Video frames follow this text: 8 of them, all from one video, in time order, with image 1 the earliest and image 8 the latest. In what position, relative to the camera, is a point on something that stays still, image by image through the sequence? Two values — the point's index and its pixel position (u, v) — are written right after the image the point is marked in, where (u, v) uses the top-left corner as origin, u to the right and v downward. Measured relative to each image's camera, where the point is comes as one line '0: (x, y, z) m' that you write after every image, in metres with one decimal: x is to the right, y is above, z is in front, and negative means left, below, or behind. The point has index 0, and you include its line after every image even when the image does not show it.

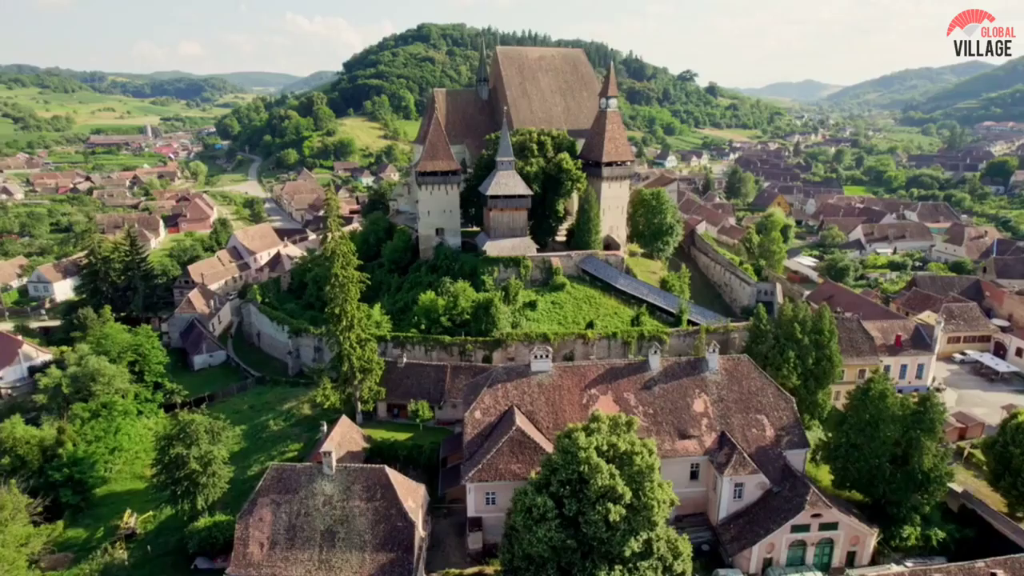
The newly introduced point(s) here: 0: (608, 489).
0: (+3.2, -6.3, +19.8) m
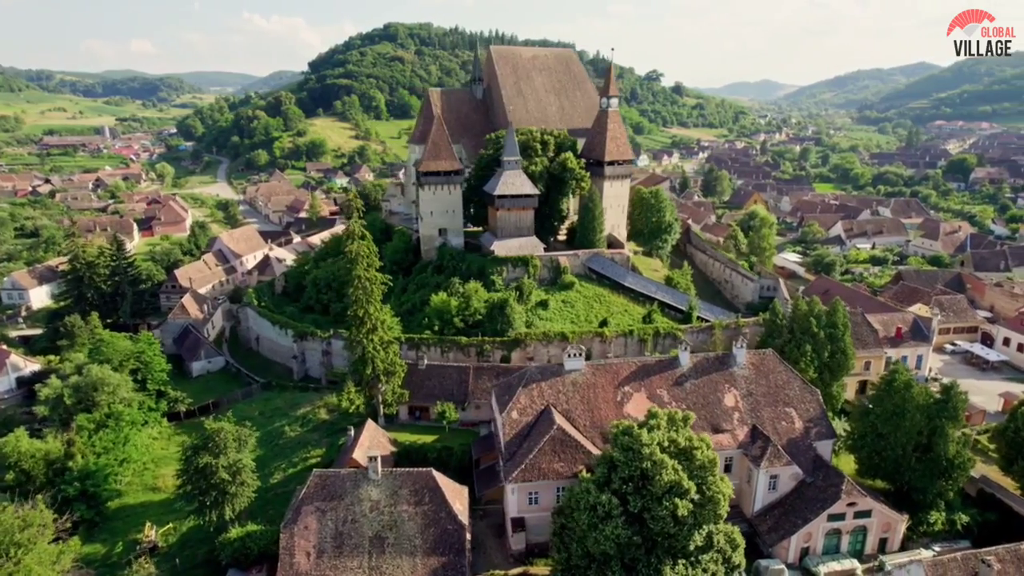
0: (+5.3, -6.2, +20.0) m
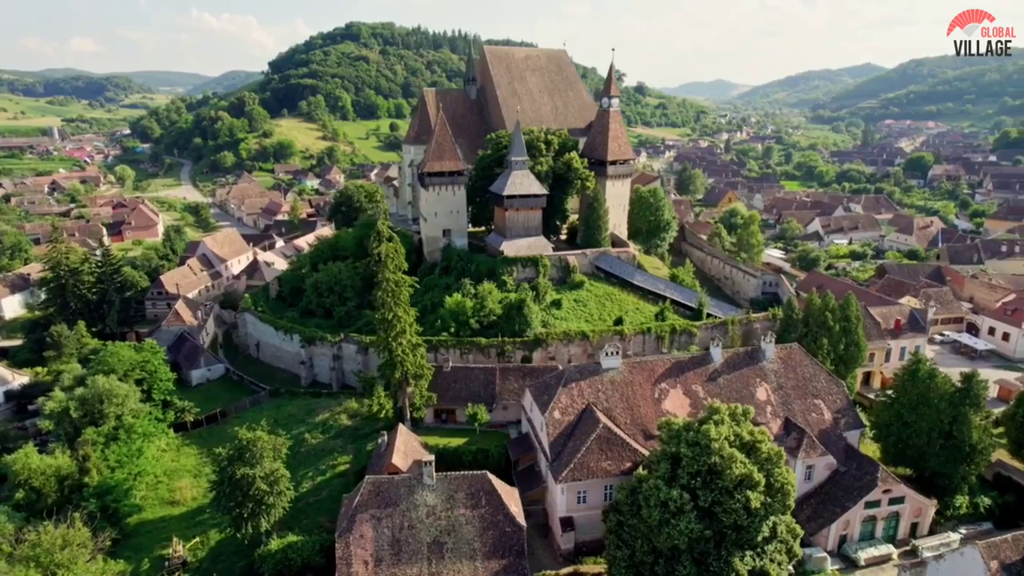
0: (+7.6, -6.1, +20.3) m
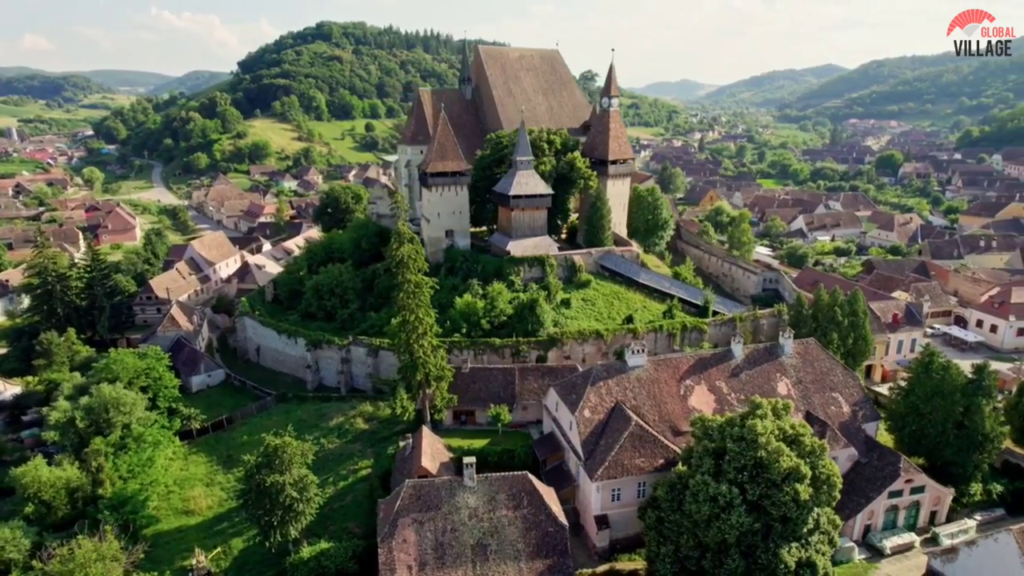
0: (+9.3, -6.0, +20.6) m
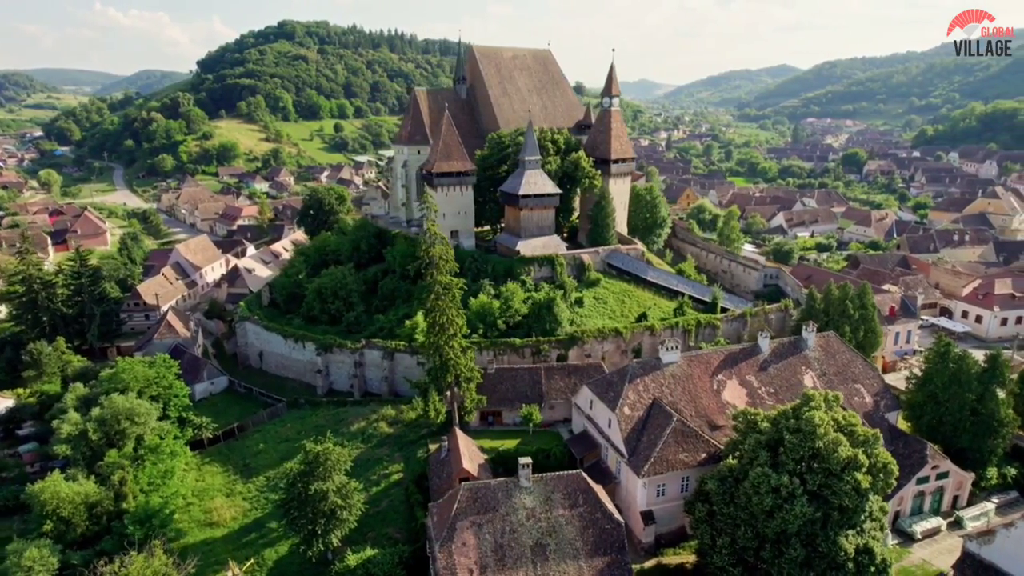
0: (+11.5, -5.8, +21.2) m
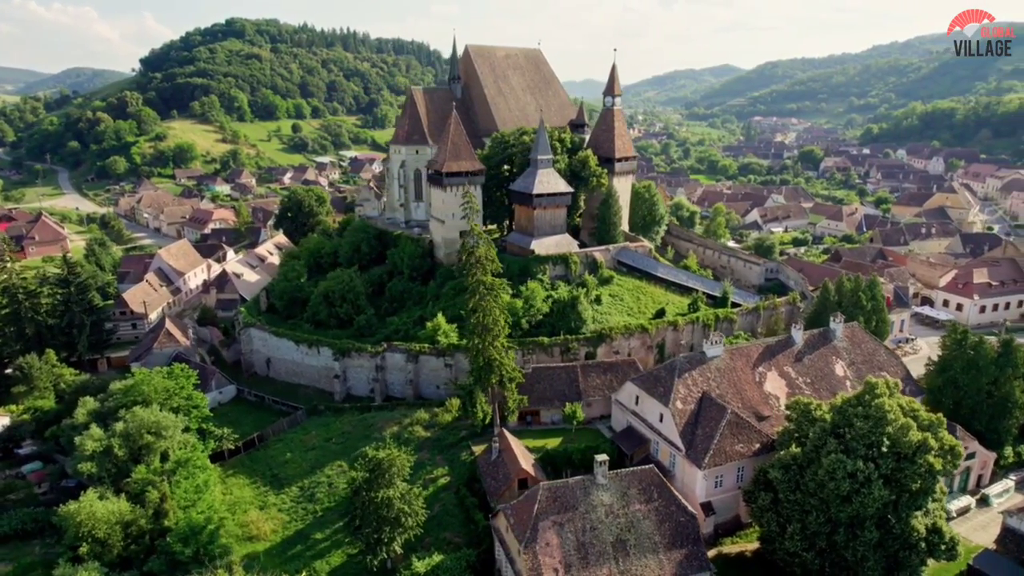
0: (+14.4, -5.5, +22.1) m
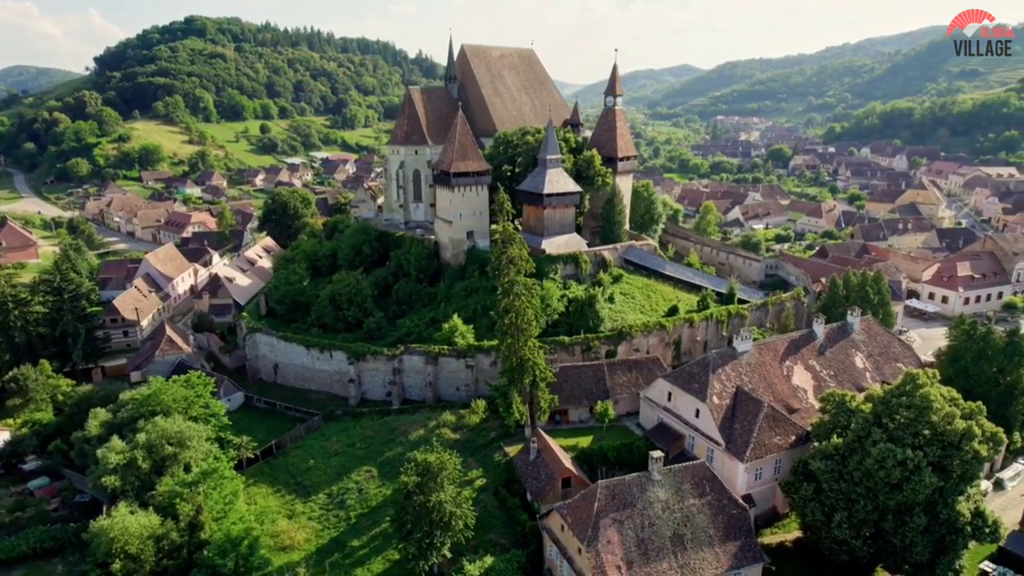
0: (+16.5, -5.2, +22.9) m
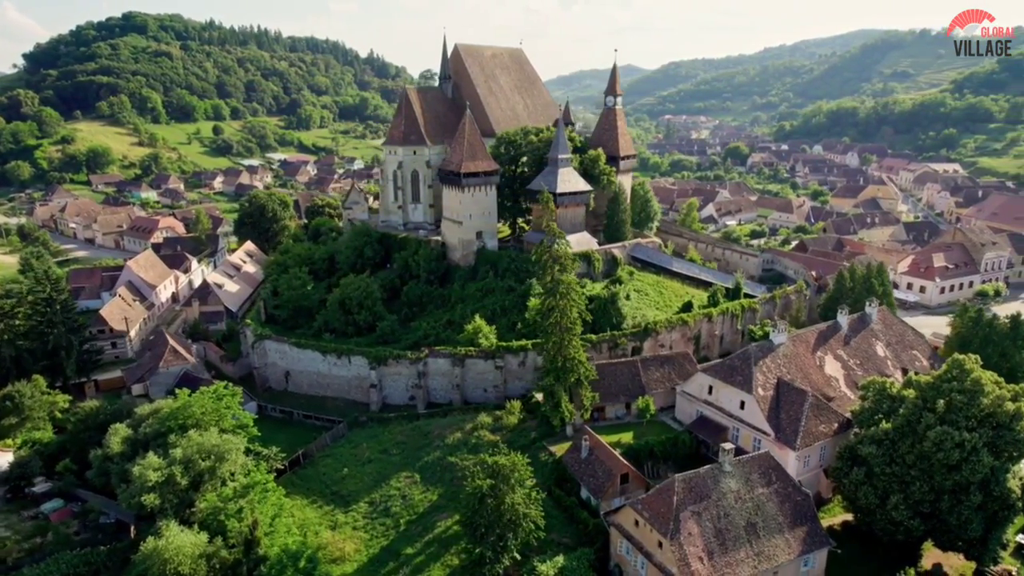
0: (+19.3, -4.8, +24.3) m
